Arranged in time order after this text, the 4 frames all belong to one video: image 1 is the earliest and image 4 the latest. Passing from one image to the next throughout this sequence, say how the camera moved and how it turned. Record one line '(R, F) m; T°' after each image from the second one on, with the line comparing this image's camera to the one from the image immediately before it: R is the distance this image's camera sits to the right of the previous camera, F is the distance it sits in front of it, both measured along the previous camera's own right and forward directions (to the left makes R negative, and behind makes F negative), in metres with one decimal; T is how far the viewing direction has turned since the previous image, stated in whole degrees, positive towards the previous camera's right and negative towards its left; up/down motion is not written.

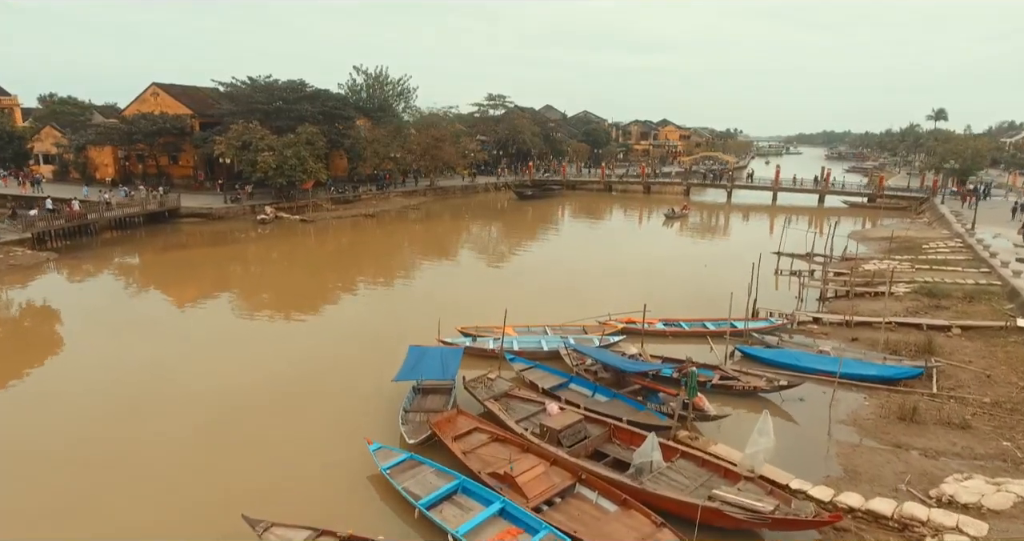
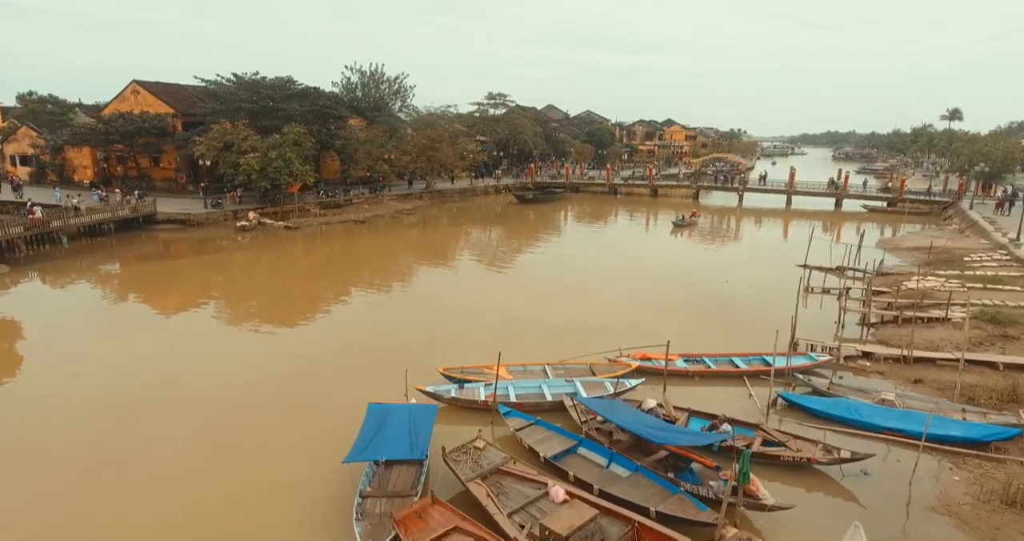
(+0.1, +2.0) m; 0°
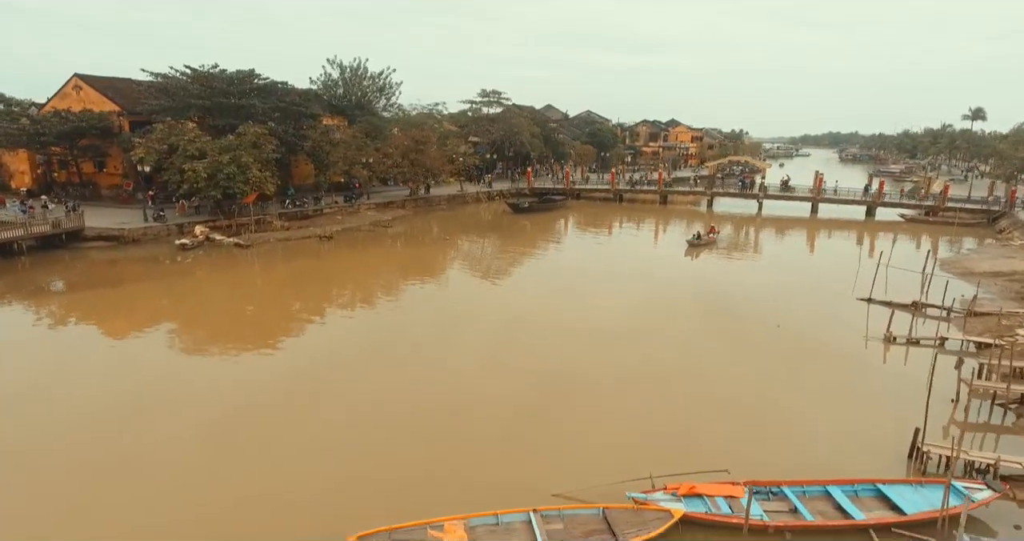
(+0.3, +4.1) m; 0°
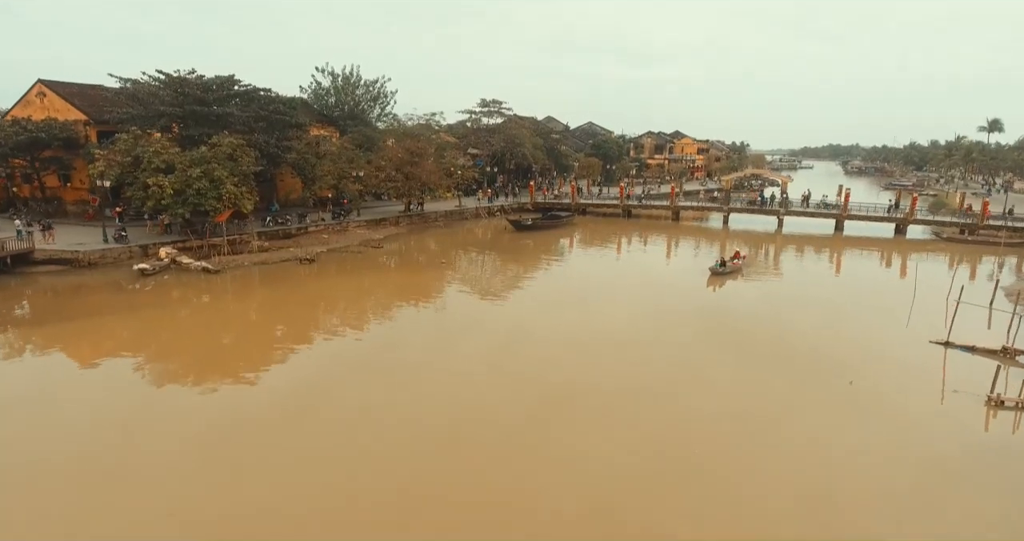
(-0.2, +2.6) m; 0°
